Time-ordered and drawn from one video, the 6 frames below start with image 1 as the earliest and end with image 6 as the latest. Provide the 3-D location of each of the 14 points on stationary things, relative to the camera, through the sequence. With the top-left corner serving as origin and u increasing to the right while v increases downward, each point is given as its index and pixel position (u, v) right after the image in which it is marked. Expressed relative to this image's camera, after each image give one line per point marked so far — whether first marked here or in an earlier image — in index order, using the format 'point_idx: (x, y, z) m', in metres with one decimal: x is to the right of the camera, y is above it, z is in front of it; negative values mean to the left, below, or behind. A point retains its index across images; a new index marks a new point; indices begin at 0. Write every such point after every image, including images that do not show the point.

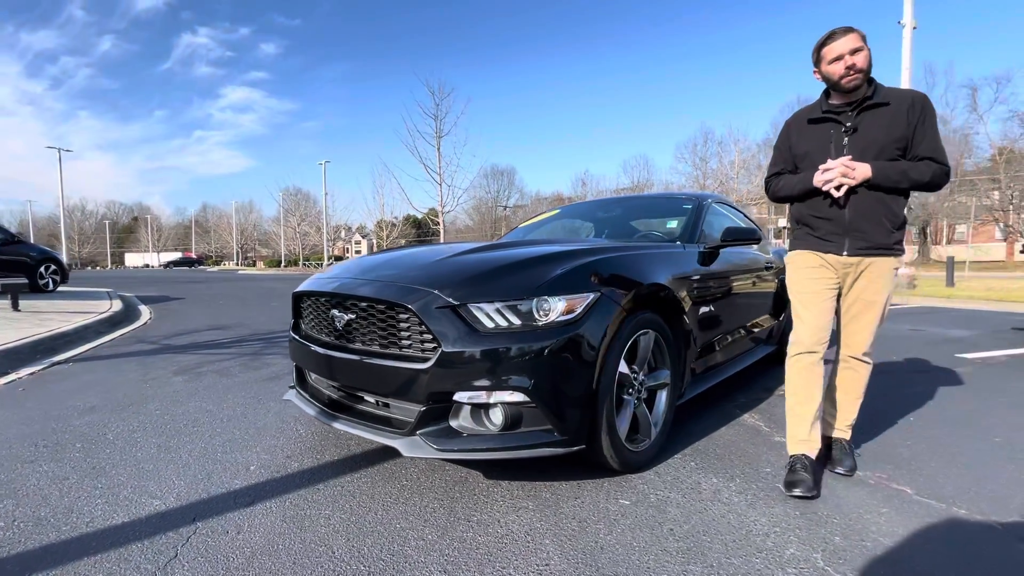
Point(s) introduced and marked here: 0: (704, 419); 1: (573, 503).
0: (+1.1, -0.8, +3.2) m
1: (+0.2, -0.9, +2.2) m
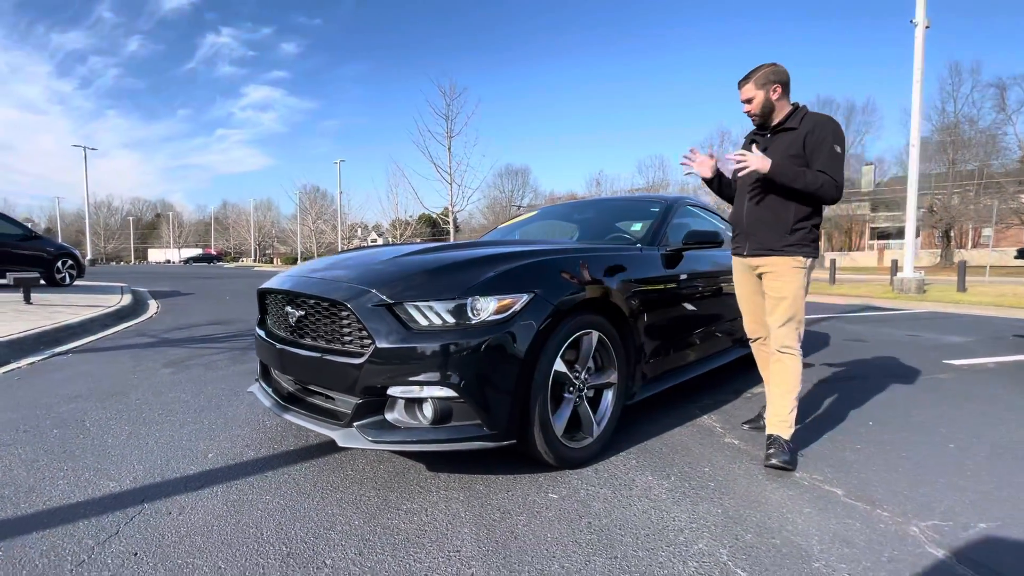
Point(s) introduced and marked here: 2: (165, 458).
0: (+0.9, -0.8, +3.3) m
1: (0.0, -0.9, +2.3) m
2: (-1.7, -0.8, +2.6) m
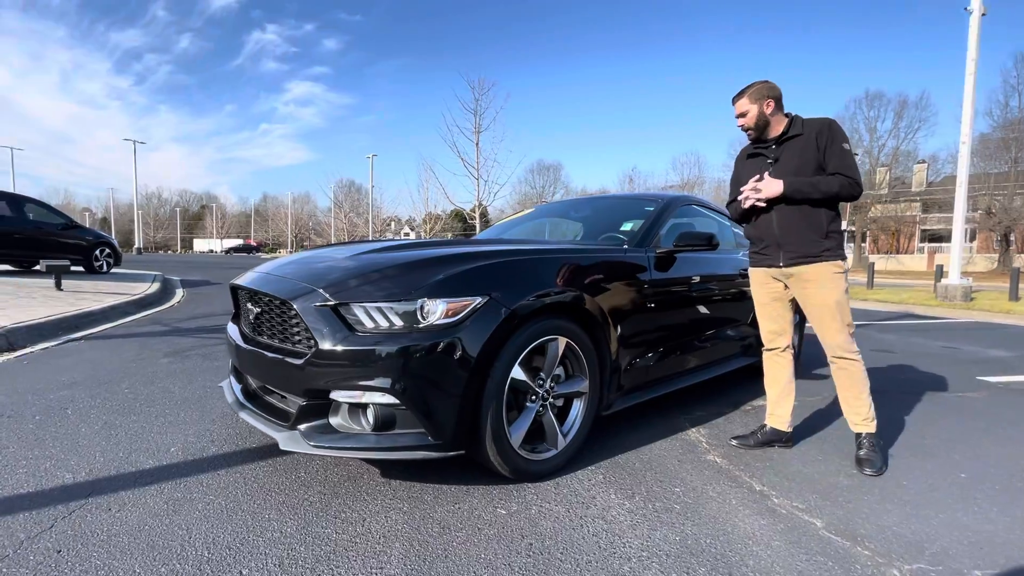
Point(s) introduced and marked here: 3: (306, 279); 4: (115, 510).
0: (+0.8, -0.8, +3.1) m
1: (-0.3, -0.9, +2.2) m
2: (-1.9, -0.8, +2.6) m
3: (-0.9, 0.0, +2.4) m
4: (-1.5, -0.9, +2.1) m
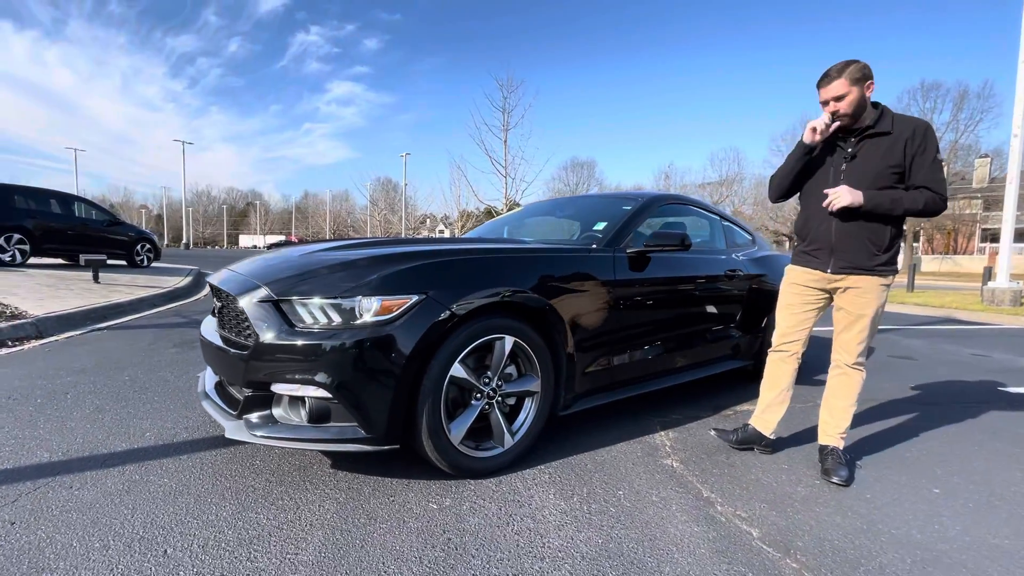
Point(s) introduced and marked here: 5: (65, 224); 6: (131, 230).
0: (+0.5, -0.8, +3.1) m
1: (-0.5, -0.9, +2.2) m
2: (-2.1, -0.8, +2.8) m
3: (-1.2, +0.1, +2.5) m
4: (-1.8, -0.8, +2.3) m
5: (-7.2, +1.0, +8.8) m
6: (-6.9, +1.0, +9.8) m
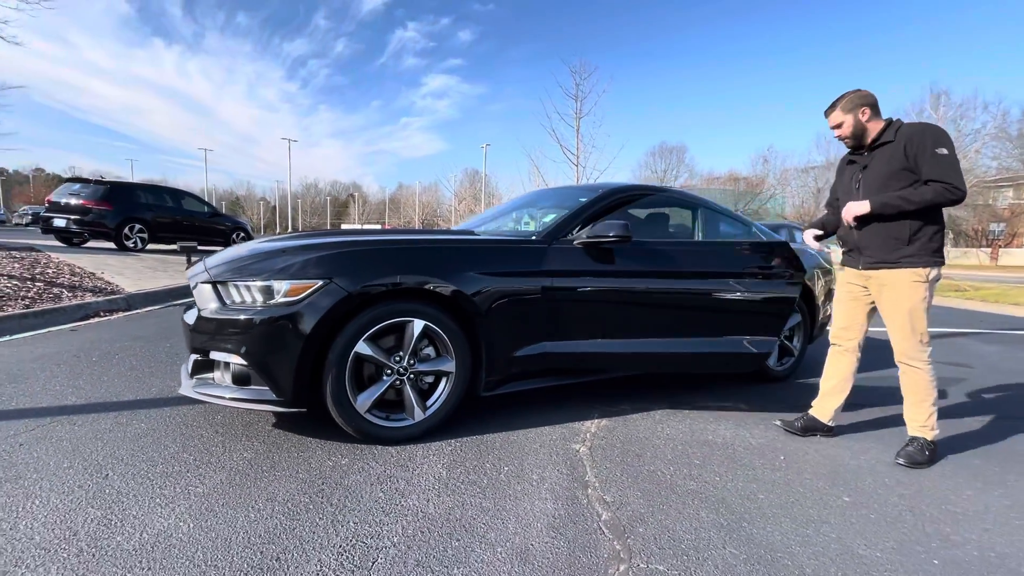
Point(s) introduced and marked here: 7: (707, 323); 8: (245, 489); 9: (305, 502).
0: (+0.2, -0.8, +3.2) m
1: (-1.1, -0.8, +2.6) m
2: (-2.5, -0.6, +3.5) m
3: (-1.6, +0.1, +2.9) m
4: (-2.3, -0.7, +2.9) m
5: (-6.4, +1.4, +10.3) m
6: (-5.9, +1.4, +11.2) m
7: (+1.3, -0.2, +3.6) m
8: (-1.1, -0.9, +2.3) m
9: (-0.8, -0.9, +2.2) m
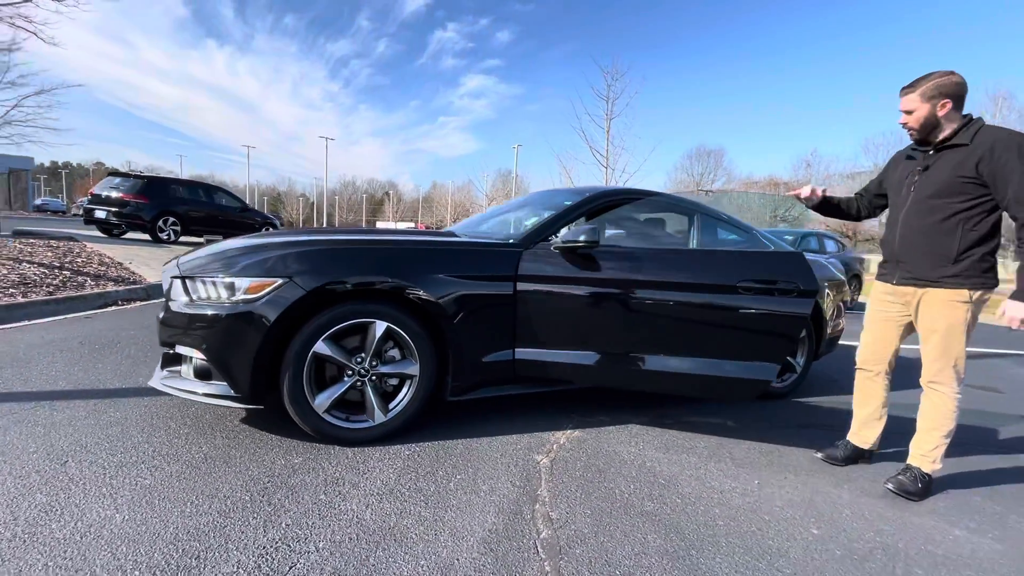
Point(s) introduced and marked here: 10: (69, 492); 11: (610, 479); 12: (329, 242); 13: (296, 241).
0: (0.0, -0.8, +3.2) m
1: (-1.3, -0.8, +2.6) m
2: (-2.6, -0.6, +3.6) m
3: (-1.8, +0.2, +3.0) m
4: (-2.5, -0.7, +3.0) m
5: (-6.0, +1.5, +10.6) m
6: (-5.4, +1.6, +11.5) m
7: (+1.2, -0.3, +3.5) m
8: (-1.4, -0.8, +2.3) m
9: (-1.1, -0.9, +2.2) m
10: (-1.8, -0.8, +2.2) m
11: (+0.5, -0.9, +2.6) m
12: (-1.0, +0.2, +2.9) m
13: (-1.2, +0.3, +2.9) m
